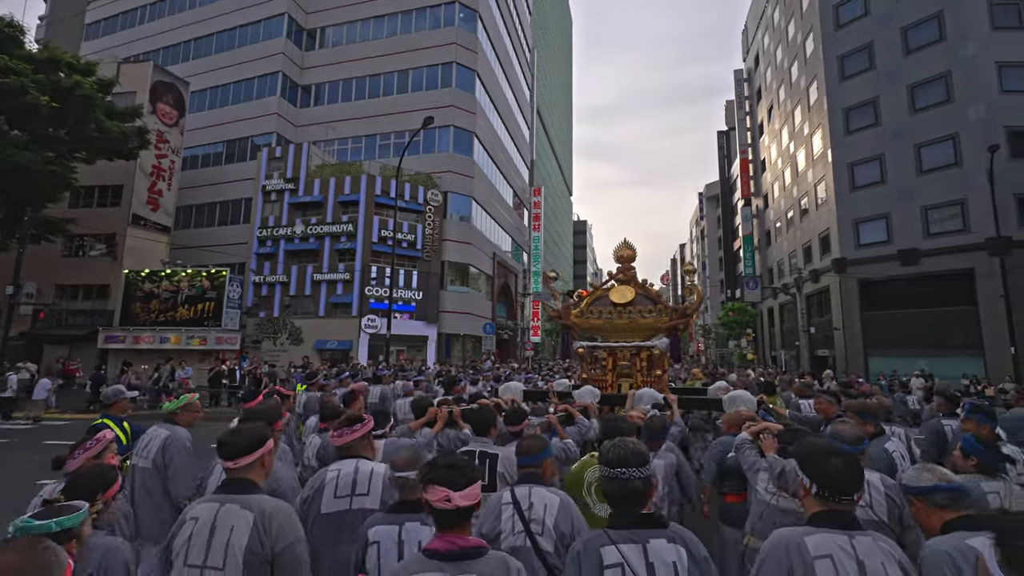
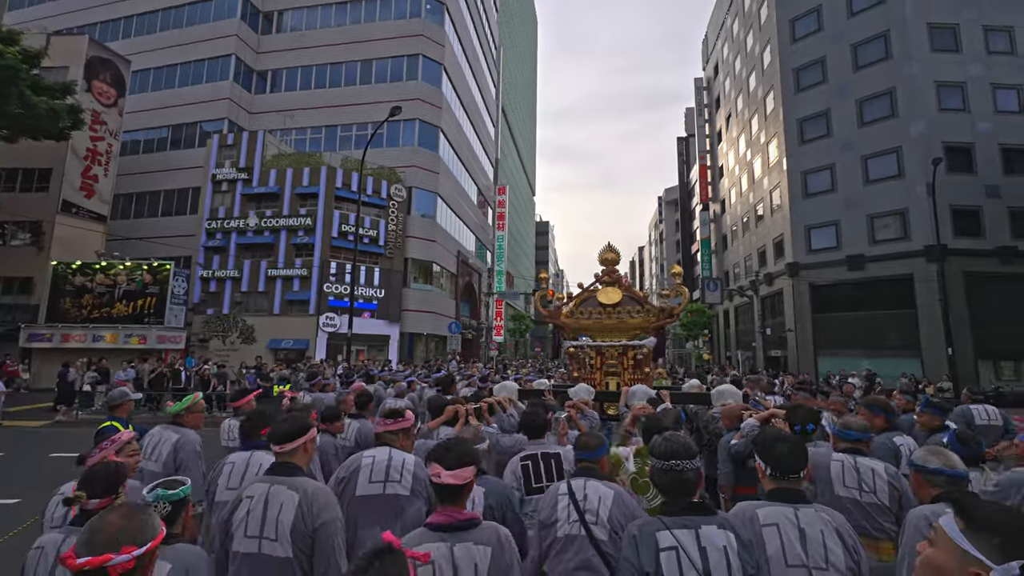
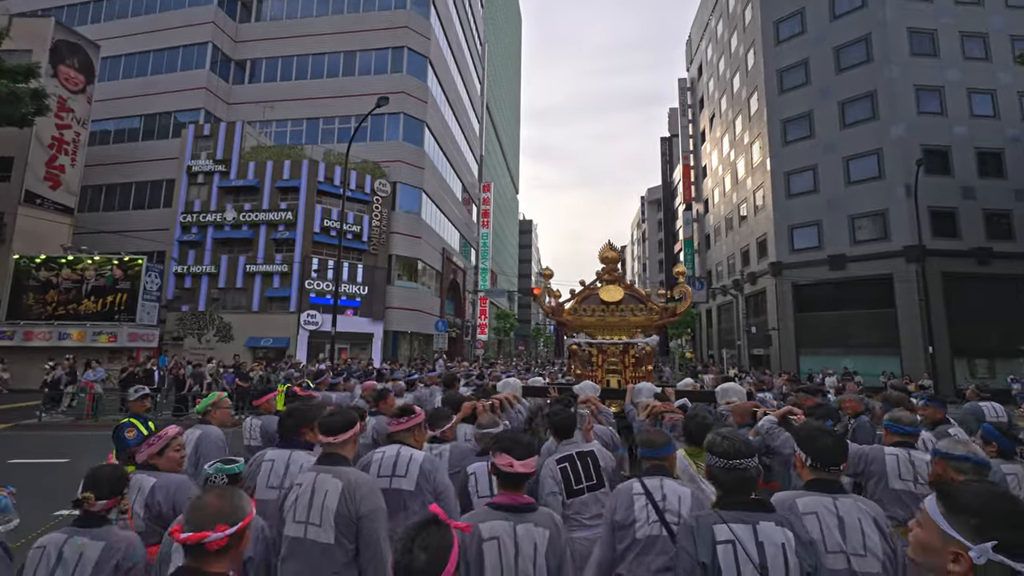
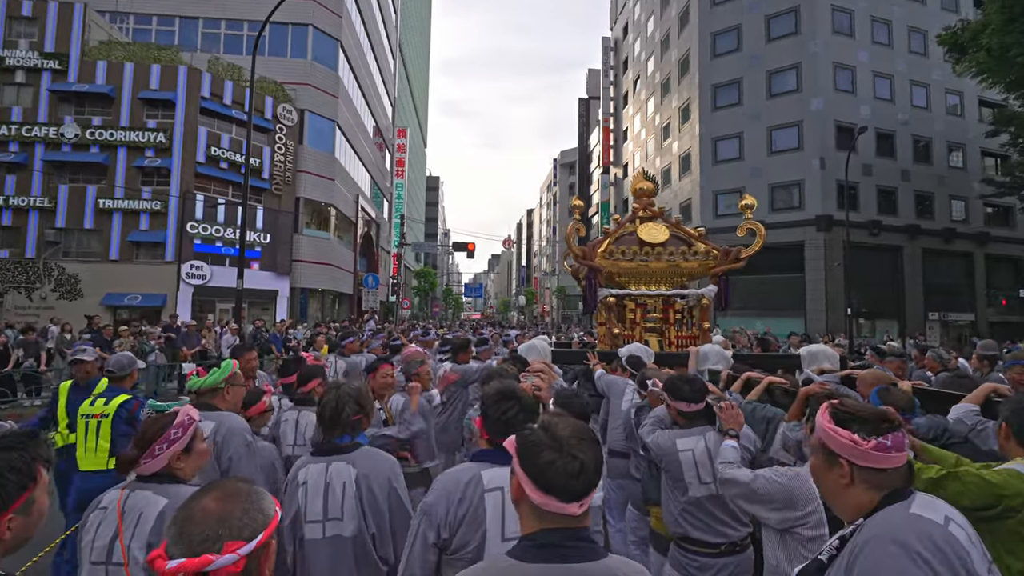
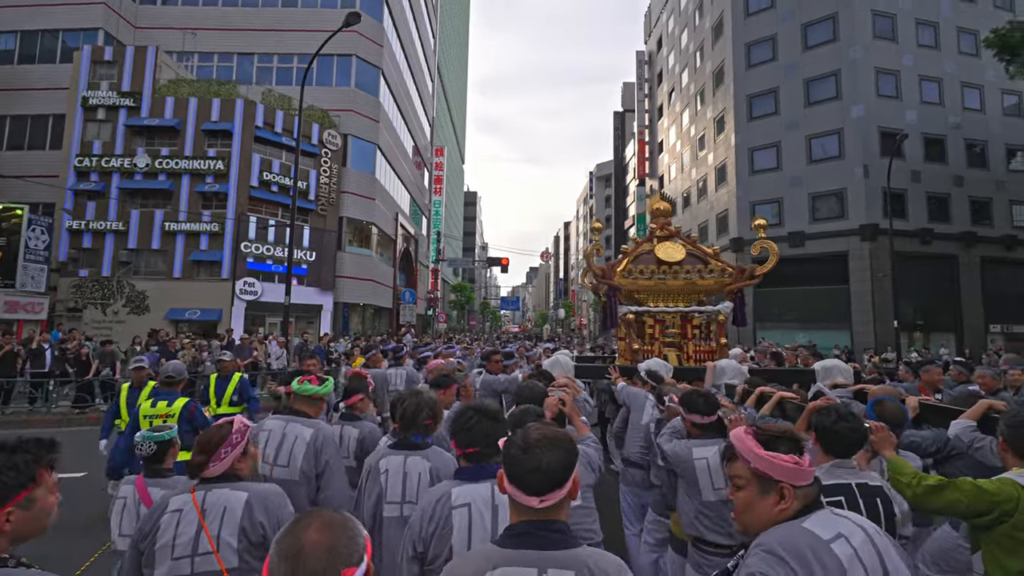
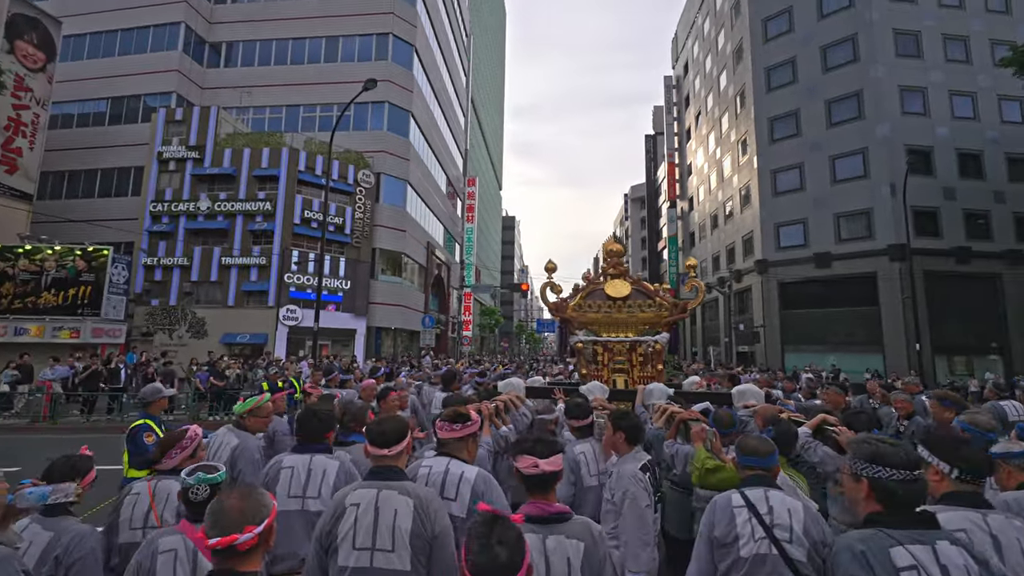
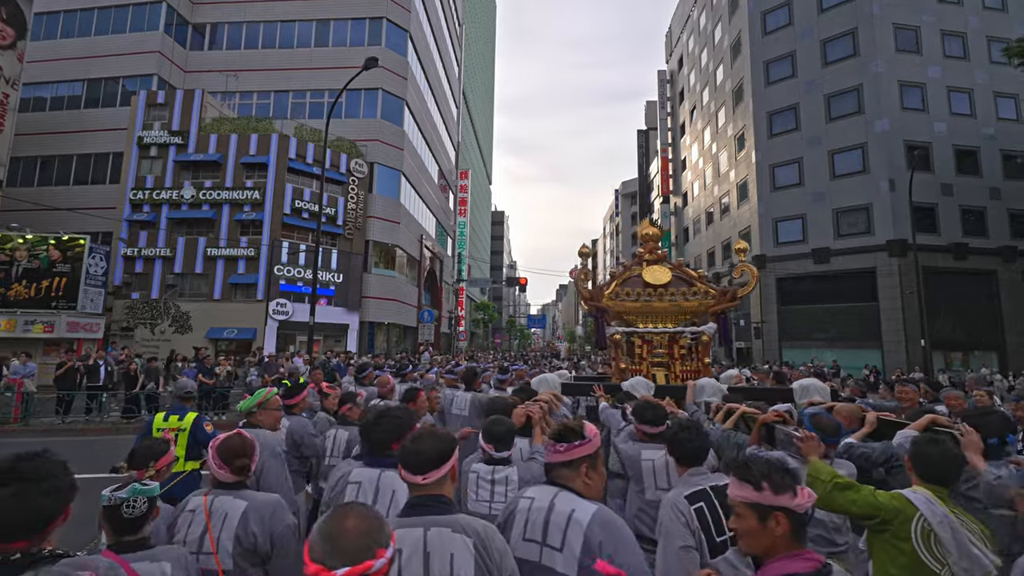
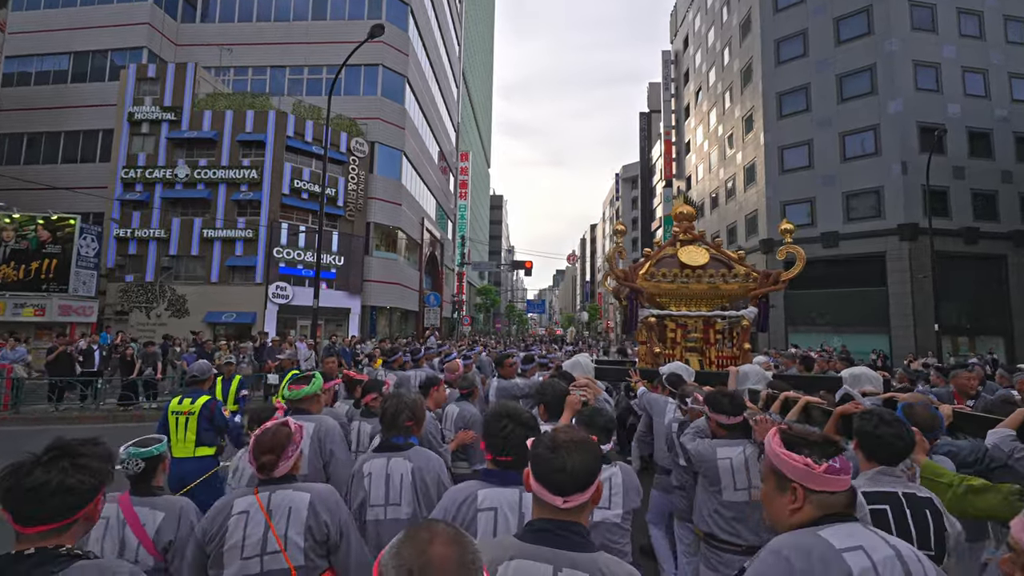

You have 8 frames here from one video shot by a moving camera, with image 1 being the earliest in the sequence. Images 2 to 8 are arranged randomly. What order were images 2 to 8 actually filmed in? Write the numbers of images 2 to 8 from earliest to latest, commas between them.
2, 3, 6, 7, 8, 5, 4
